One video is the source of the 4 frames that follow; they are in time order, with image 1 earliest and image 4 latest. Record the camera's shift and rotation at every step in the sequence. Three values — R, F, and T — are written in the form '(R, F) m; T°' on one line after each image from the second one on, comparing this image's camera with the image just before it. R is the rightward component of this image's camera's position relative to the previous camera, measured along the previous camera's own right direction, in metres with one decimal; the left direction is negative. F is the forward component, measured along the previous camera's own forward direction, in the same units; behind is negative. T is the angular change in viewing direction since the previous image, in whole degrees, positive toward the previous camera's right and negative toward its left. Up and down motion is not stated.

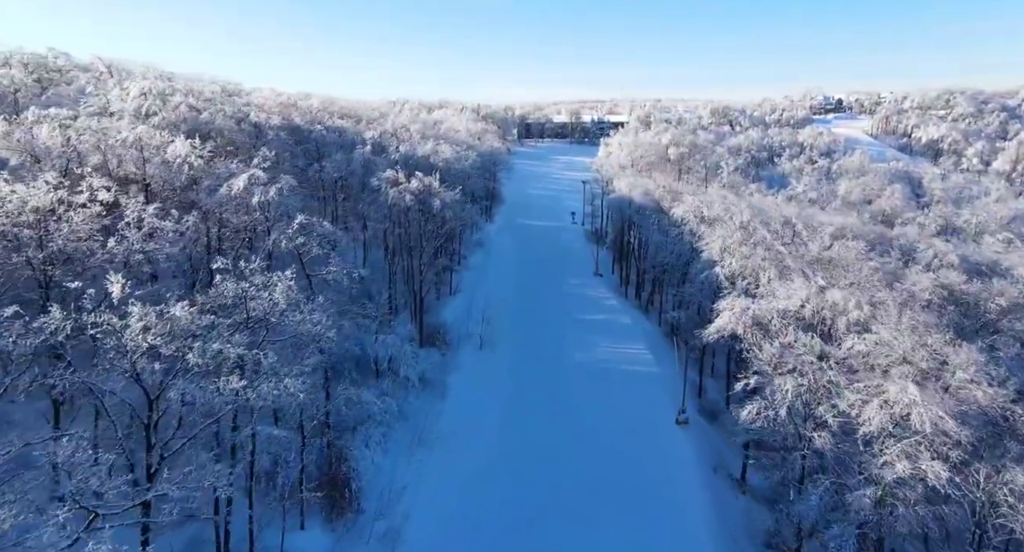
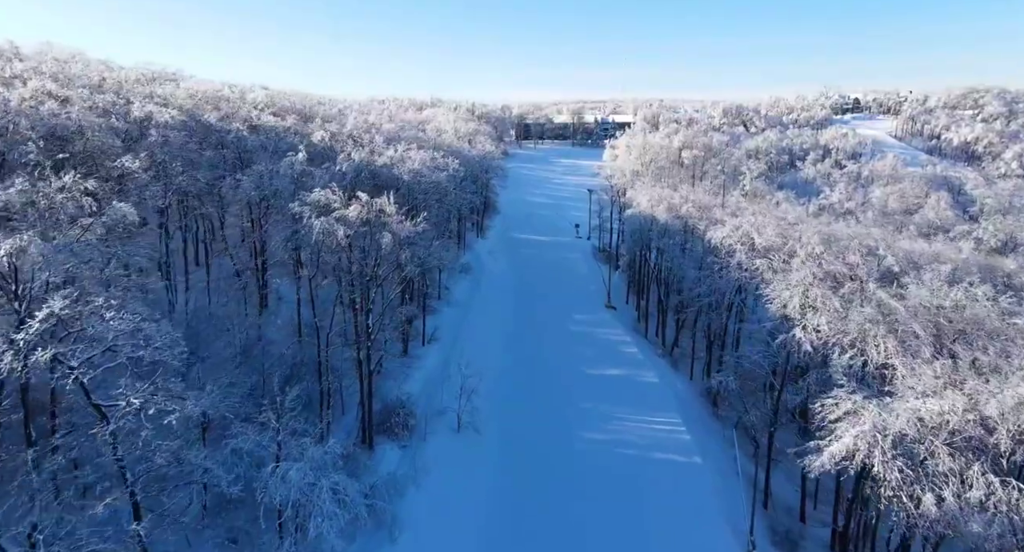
(+0.6, +14.5) m; 0°
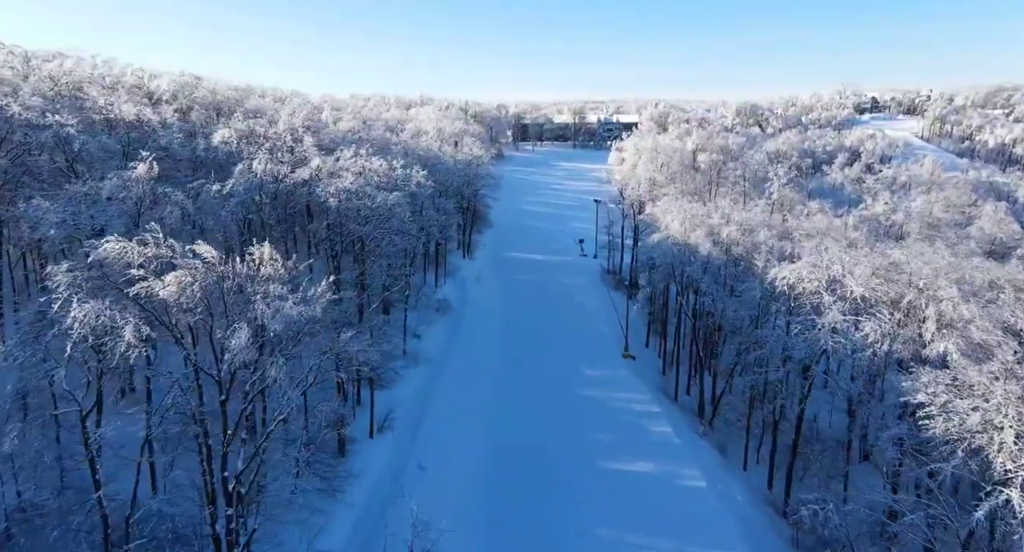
(+0.6, +14.7) m; 0°
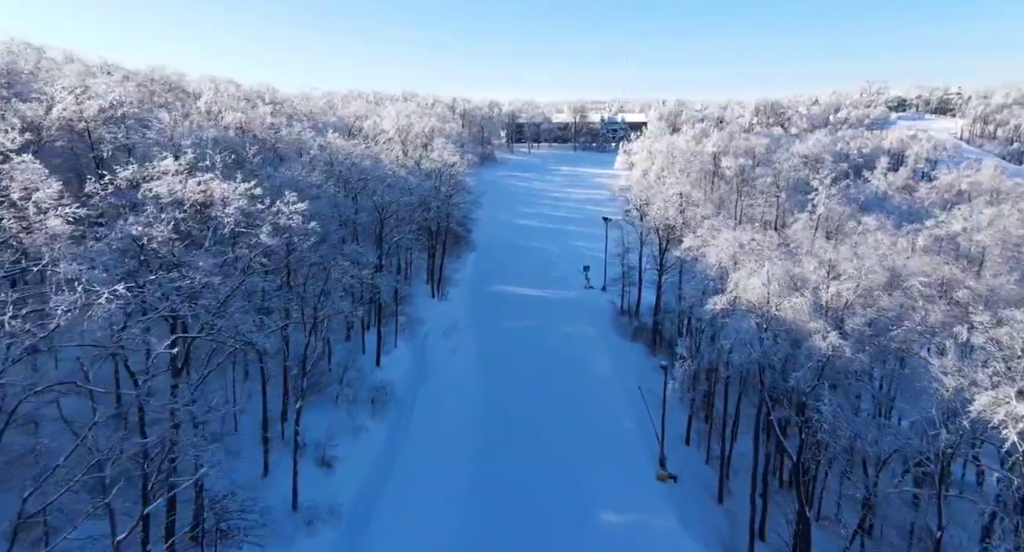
(+1.2, +19.2) m; 0°
